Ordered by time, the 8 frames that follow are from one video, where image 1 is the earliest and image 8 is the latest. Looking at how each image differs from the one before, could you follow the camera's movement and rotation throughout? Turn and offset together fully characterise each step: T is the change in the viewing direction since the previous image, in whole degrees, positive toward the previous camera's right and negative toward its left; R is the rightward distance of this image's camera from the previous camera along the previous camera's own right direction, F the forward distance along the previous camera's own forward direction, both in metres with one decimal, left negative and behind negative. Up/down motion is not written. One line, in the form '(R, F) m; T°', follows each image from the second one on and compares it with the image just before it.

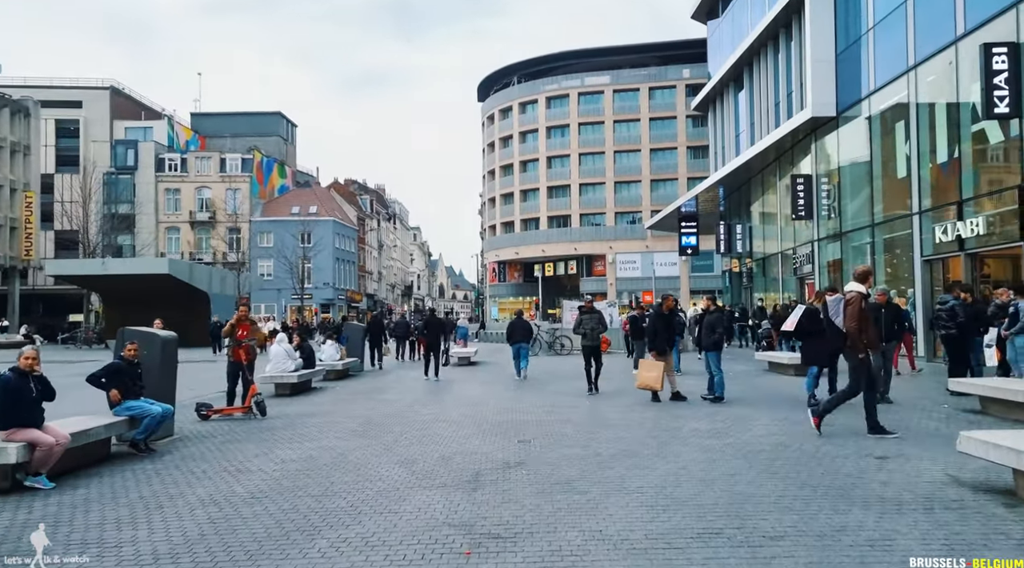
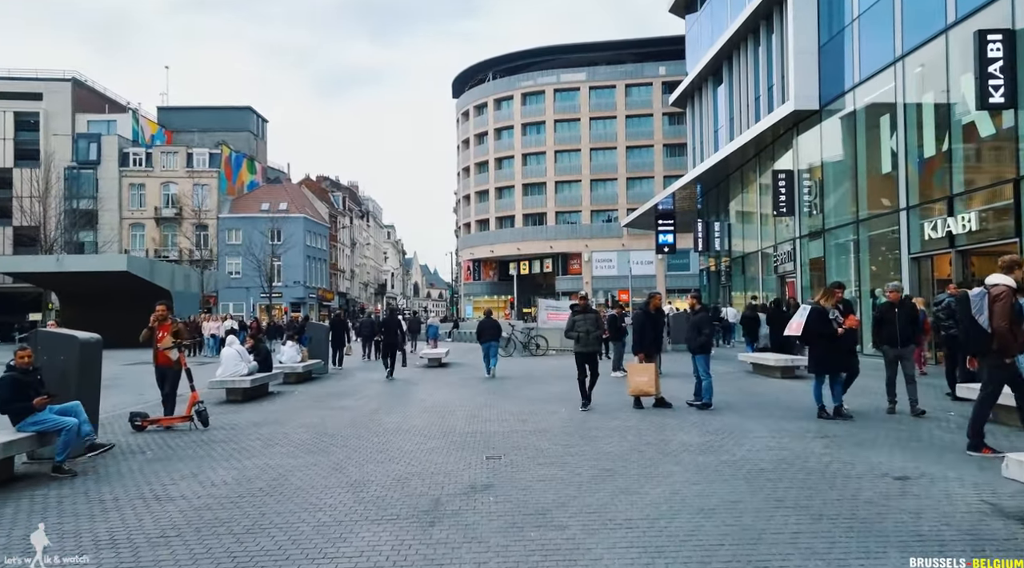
(+0.1, +1.0) m; +2°
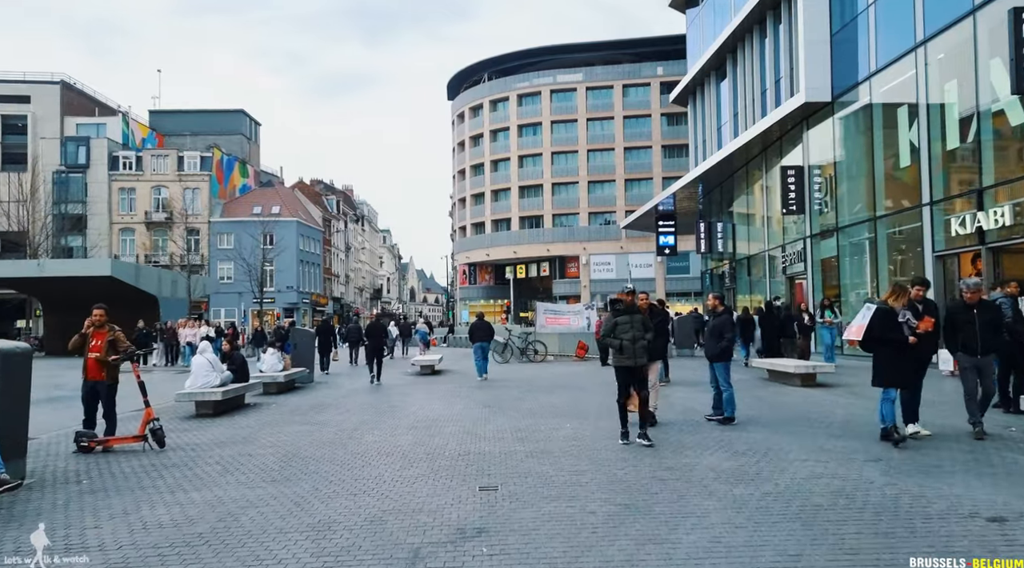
(0.0, +1.2) m; 0°
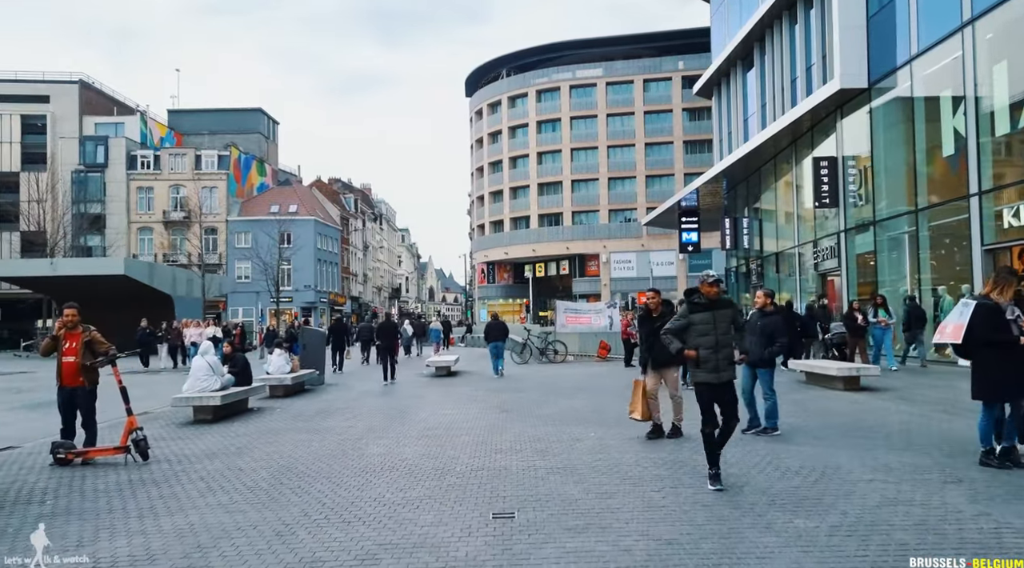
(0.0, +0.9) m; -1°
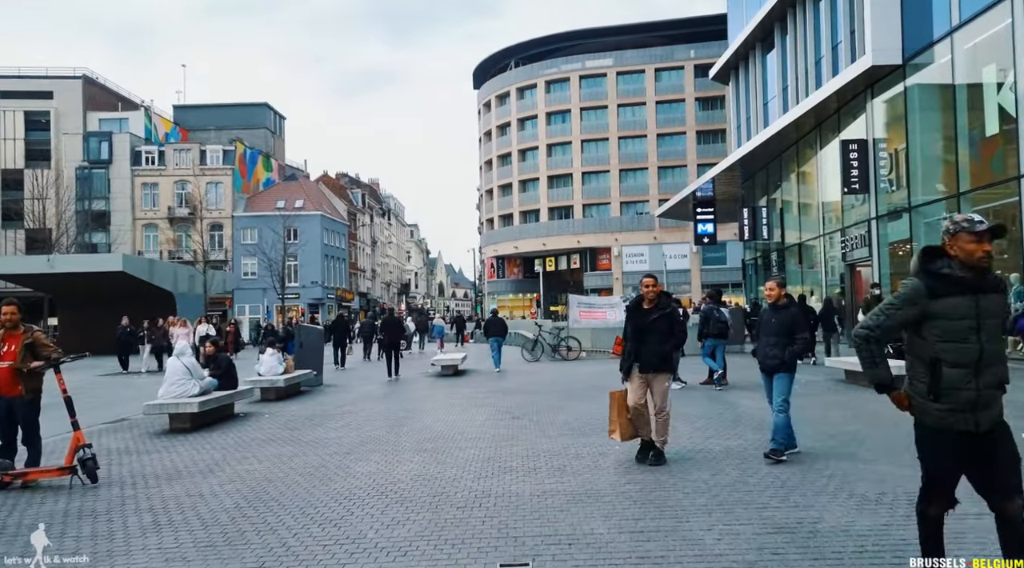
(0.0, +1.3) m; -1°
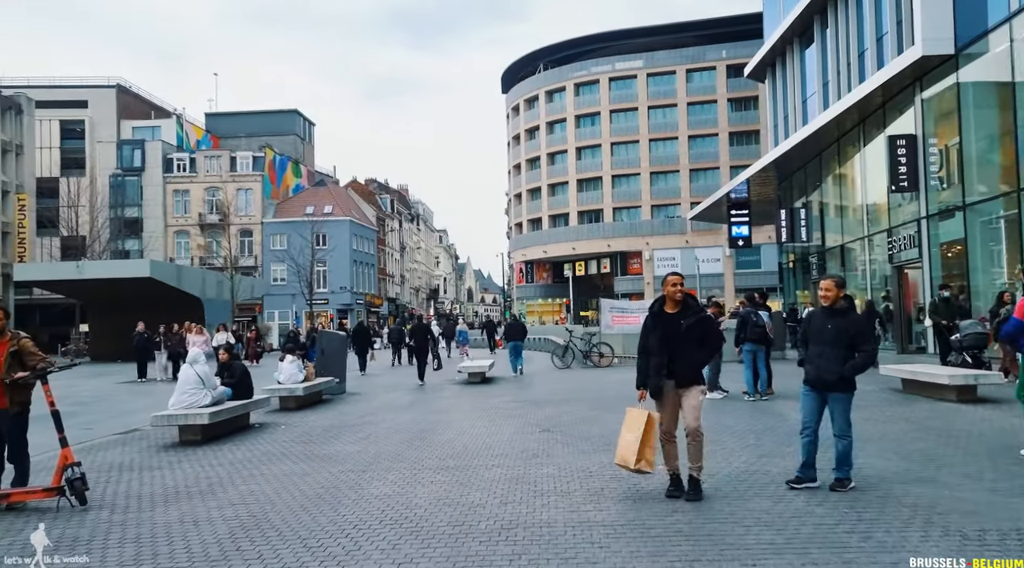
(0.0, +0.8) m; -2°
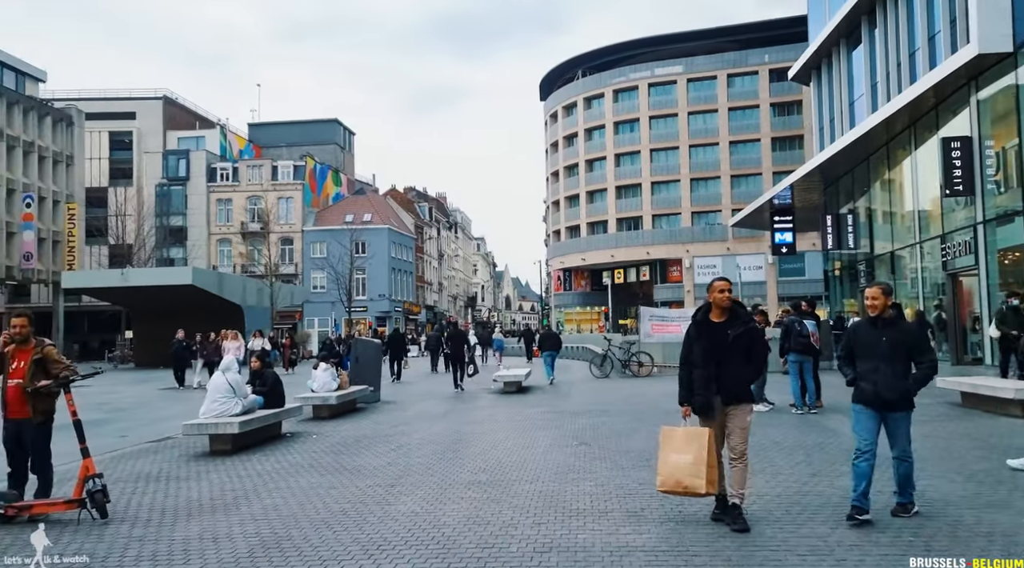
(0.0, +0.3) m; -3°
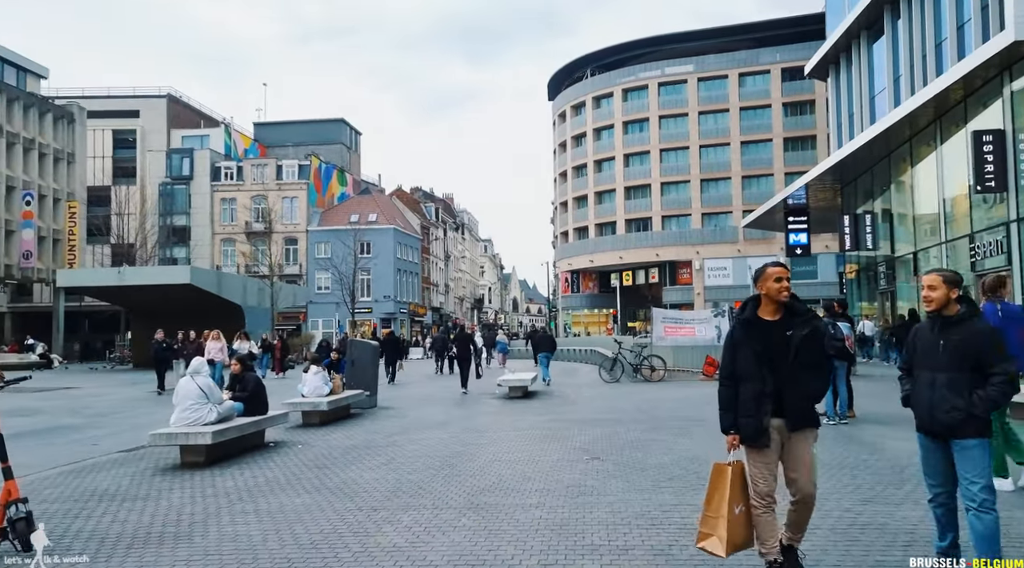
(0.0, +1.0) m; 0°
